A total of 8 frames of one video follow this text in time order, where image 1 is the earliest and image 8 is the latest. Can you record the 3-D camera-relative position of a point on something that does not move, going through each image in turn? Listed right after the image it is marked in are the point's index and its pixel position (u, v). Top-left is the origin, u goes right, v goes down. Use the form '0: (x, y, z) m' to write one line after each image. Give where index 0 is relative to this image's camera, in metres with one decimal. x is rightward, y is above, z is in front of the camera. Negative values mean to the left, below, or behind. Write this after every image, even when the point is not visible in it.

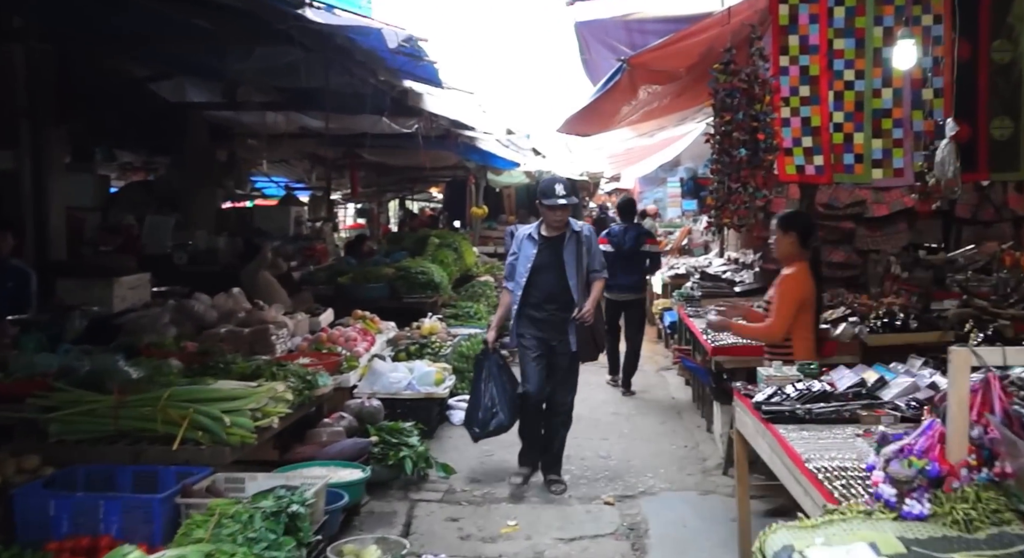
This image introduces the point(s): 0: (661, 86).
0: (+1.3, +1.7, +6.4) m
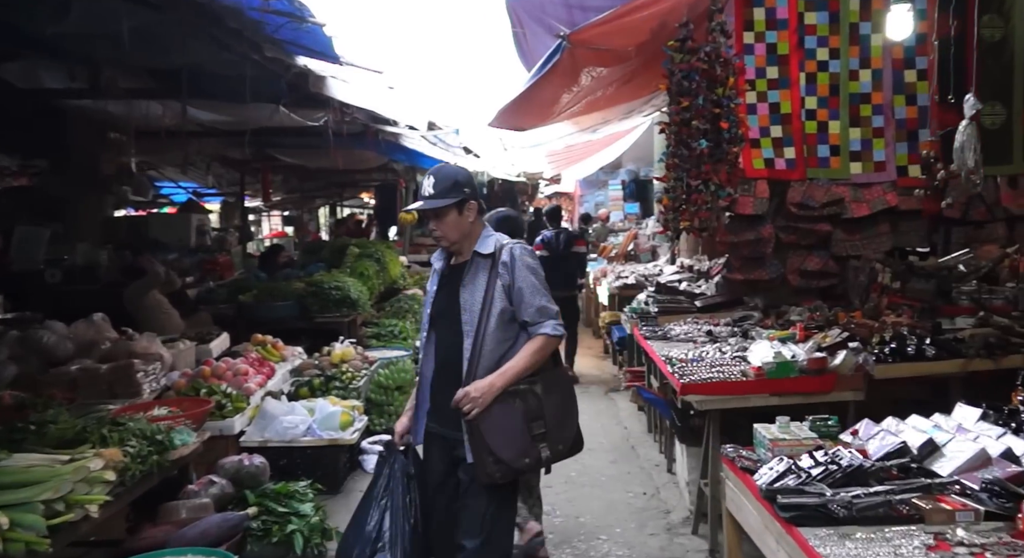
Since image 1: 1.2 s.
0: (+0.7, +1.6, +5.6) m
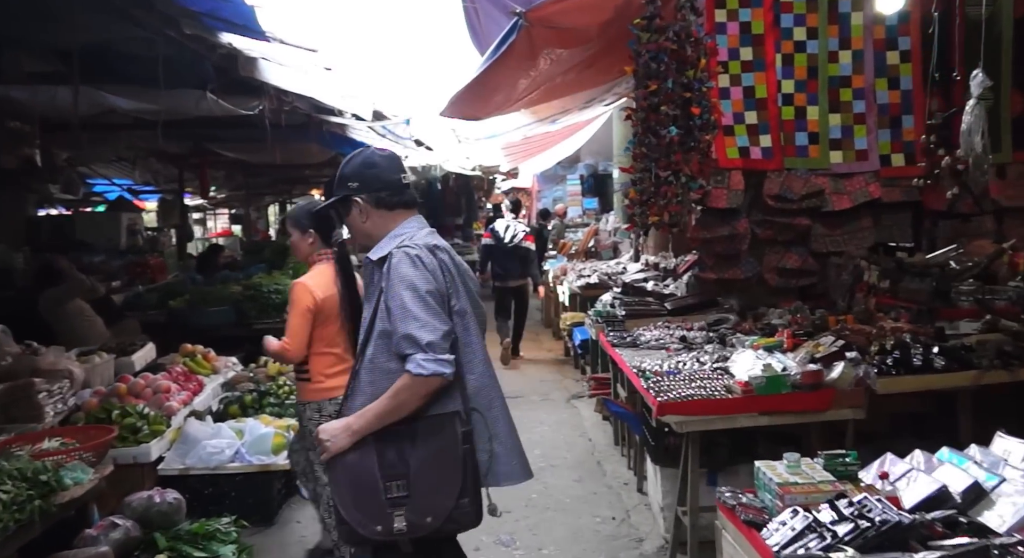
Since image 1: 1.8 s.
0: (+0.4, +1.6, +5.1) m
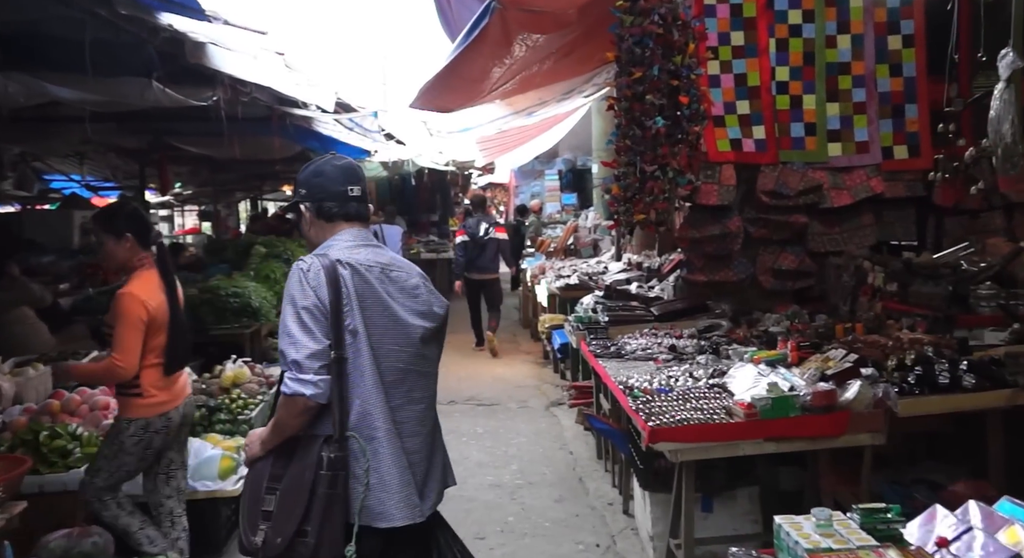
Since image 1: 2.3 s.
0: (+0.2, +1.6, +4.8) m
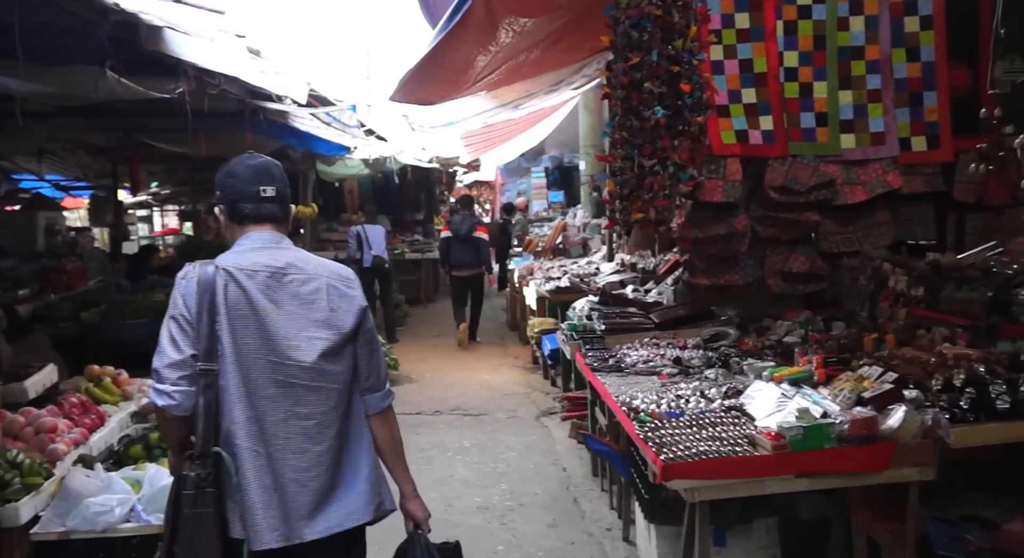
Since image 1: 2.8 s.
0: (+0.1, +1.5, +4.4) m
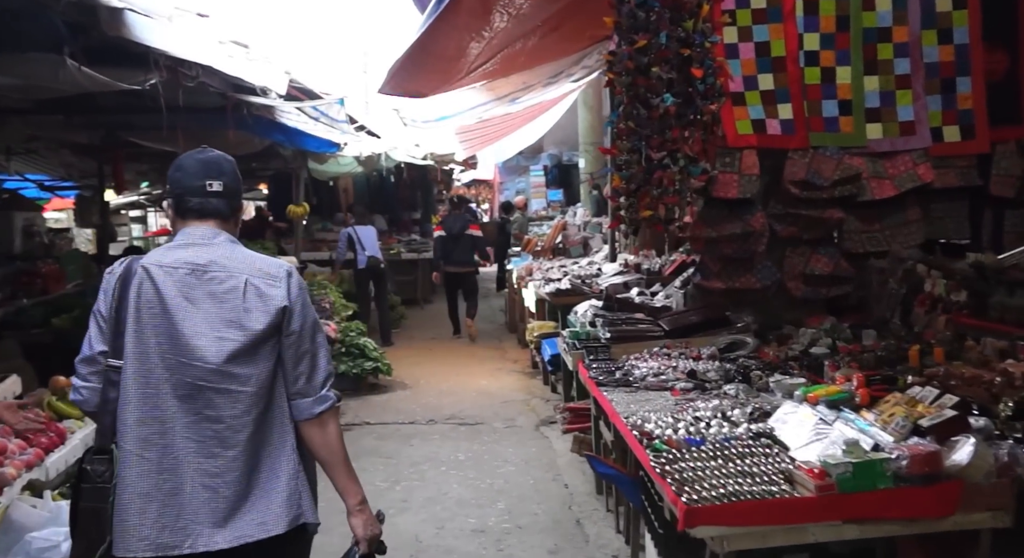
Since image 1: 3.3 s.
0: (+0.1, +1.5, +4.1) m
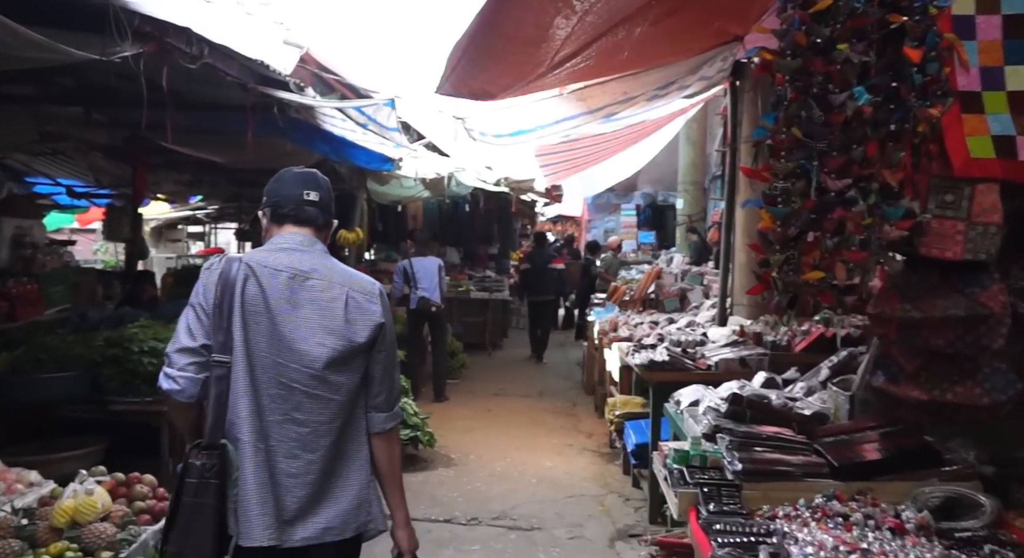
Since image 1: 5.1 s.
0: (+0.5, +1.2, +2.9) m
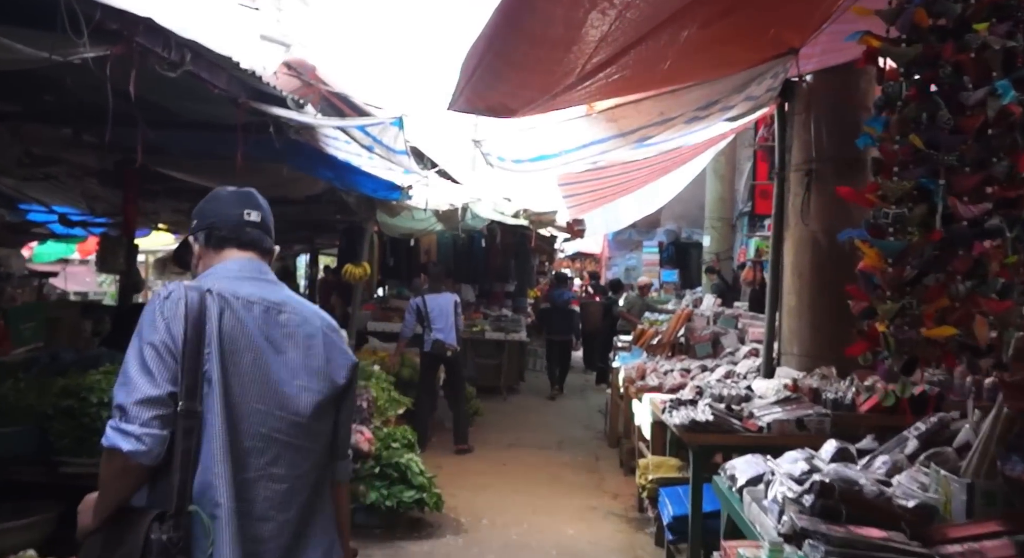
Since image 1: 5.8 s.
0: (+0.6, +1.1, +2.4) m
